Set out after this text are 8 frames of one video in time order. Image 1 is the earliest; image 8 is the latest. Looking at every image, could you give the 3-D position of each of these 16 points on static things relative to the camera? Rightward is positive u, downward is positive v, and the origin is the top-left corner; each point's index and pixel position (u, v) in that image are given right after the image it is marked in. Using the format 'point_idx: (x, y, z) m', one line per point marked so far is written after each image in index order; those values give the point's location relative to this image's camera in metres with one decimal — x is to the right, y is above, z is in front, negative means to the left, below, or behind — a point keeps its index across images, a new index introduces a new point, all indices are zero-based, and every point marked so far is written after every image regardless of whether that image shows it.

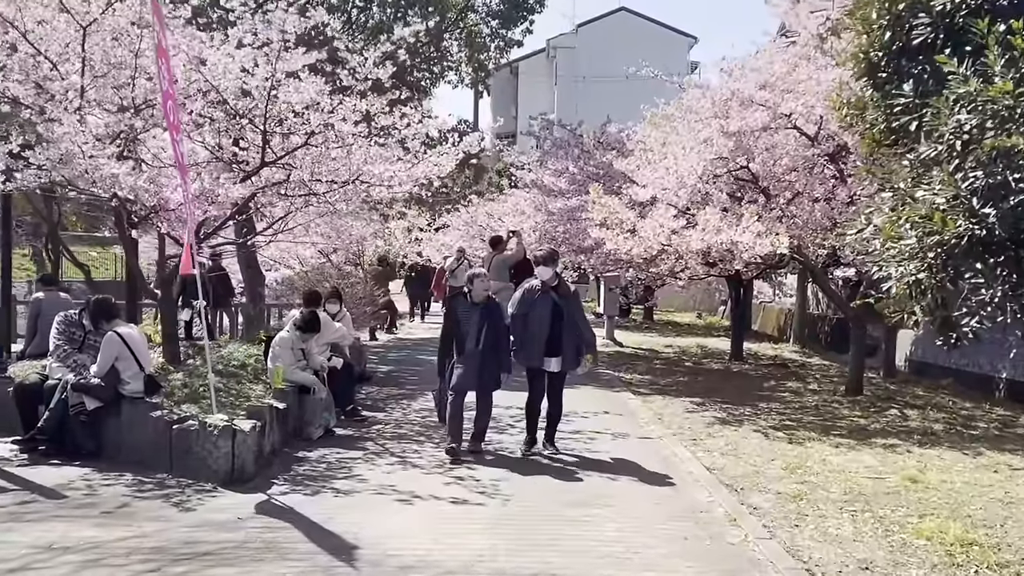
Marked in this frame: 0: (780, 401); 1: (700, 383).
0: (+3.1, -1.3, +12.7) m
1: (+2.5, -1.2, +14.4) m
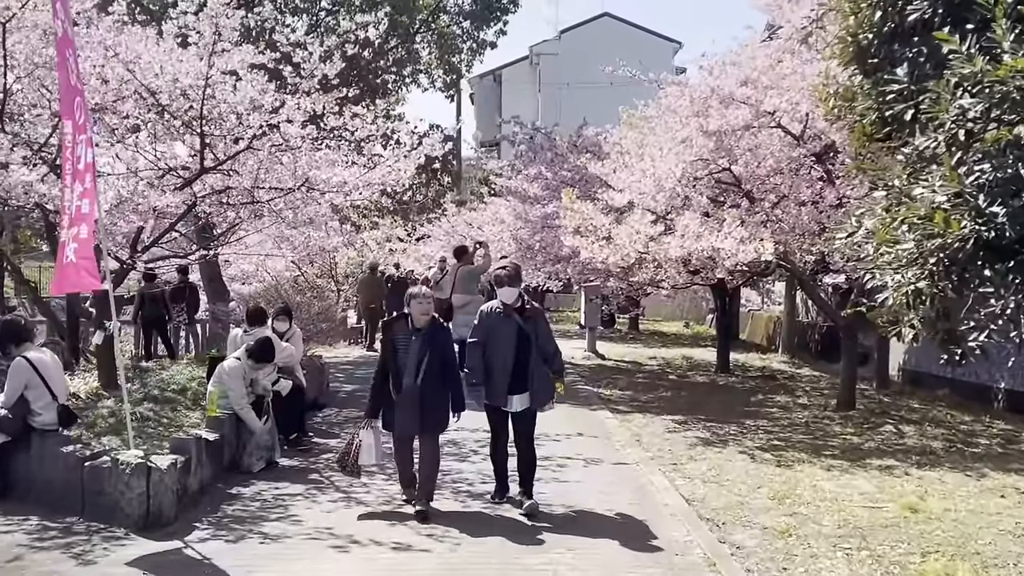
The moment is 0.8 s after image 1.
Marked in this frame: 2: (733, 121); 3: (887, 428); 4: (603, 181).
0: (+2.8, -1.4, +11.9) m
1: (+2.1, -1.4, +13.6) m
2: (+2.3, +1.8, +11.6) m
3: (+4.0, -1.5, +11.6) m
4: (+1.1, +1.4, +14.4) m
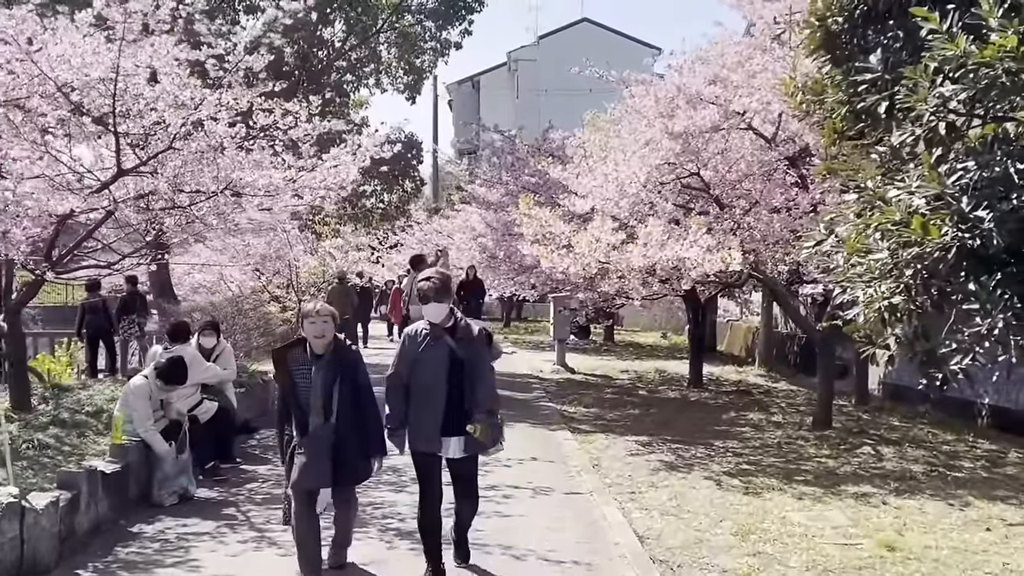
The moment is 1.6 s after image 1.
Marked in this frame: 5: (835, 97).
0: (+2.3, -1.5, +11.2) m
1: (+1.6, -1.5, +12.8) m
2: (+1.9, +1.7, +10.8) m
3: (+3.5, -1.6, +10.9) m
4: (+0.6, +1.3, +13.7) m
5: (+1.8, +1.1, +6.1) m
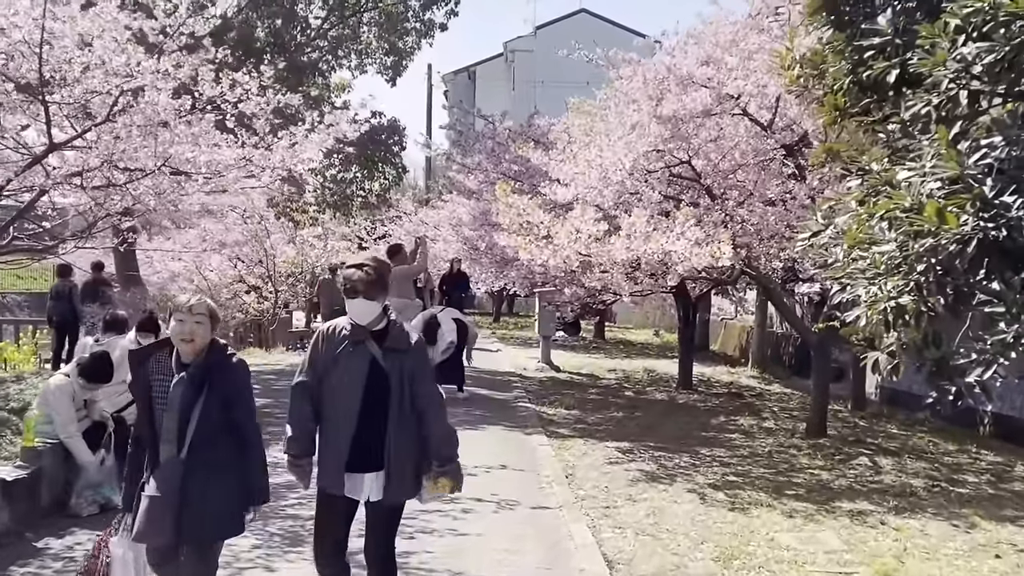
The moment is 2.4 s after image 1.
0: (+2.0, -1.5, +10.5) m
1: (+1.4, -1.4, +12.1) m
2: (+1.7, +1.7, +10.1) m
3: (+3.2, -1.6, +10.1) m
4: (+0.4, +1.4, +12.9) m
5: (+1.6, +1.1, +5.3) m
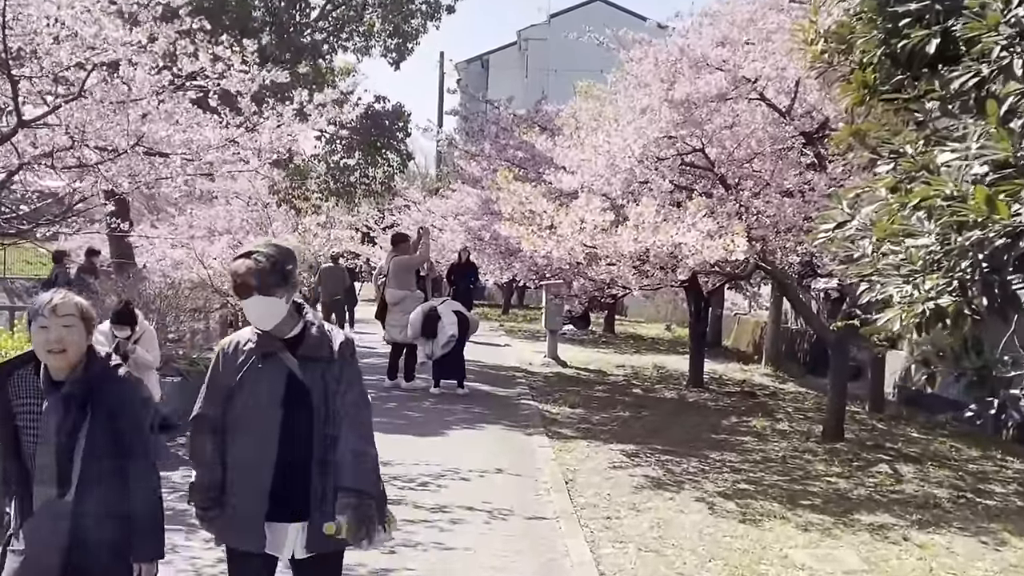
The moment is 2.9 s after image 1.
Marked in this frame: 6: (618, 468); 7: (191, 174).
0: (+2.0, -1.5, +9.9) m
1: (+1.4, -1.4, +11.5) m
2: (+1.7, +1.7, +9.5) m
3: (+3.2, -1.6, +9.6) m
4: (+0.5, +1.4, +12.3) m
5: (+1.5, +1.1, +4.7) m
6: (+0.9, -1.4, +8.7) m
7: (-2.4, +0.9, +8.3) m
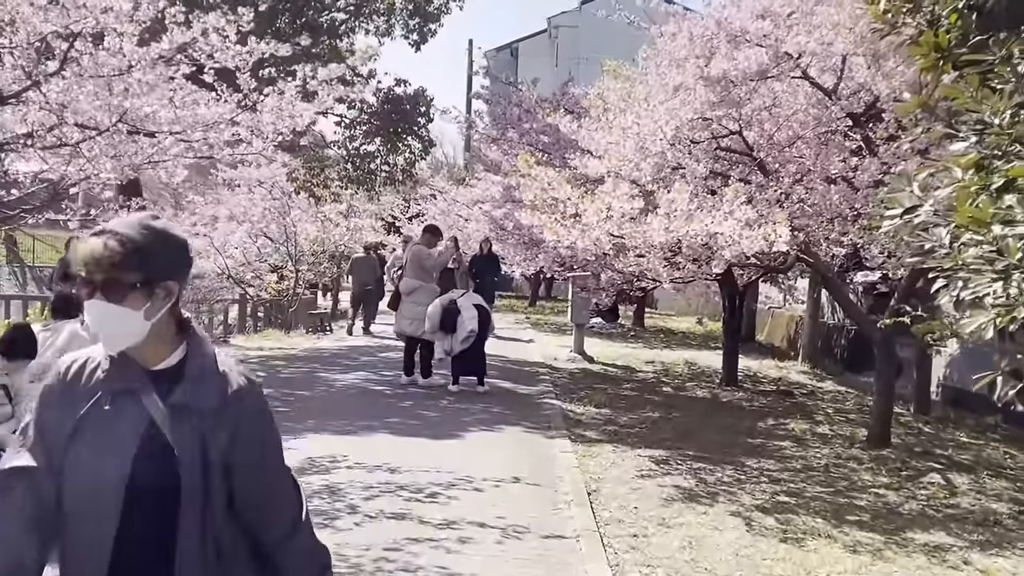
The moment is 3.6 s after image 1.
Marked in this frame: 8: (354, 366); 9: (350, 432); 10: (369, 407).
0: (+2.2, -1.4, +9.2) m
1: (+1.6, -1.3, +10.8) m
2: (+1.9, +1.8, +8.8) m
3: (+3.4, -1.5, +8.8) m
4: (+0.7, +1.5, +11.6) m
5: (+1.6, +1.1, +4.0) m
6: (+1.0, -1.4, +8.1) m
7: (-2.3, +0.9, +7.6) m
8: (-2.0, -1.0, +13.7) m
9: (-1.3, -1.2, +9.1) m
10: (-1.3, -1.1, +10.3) m
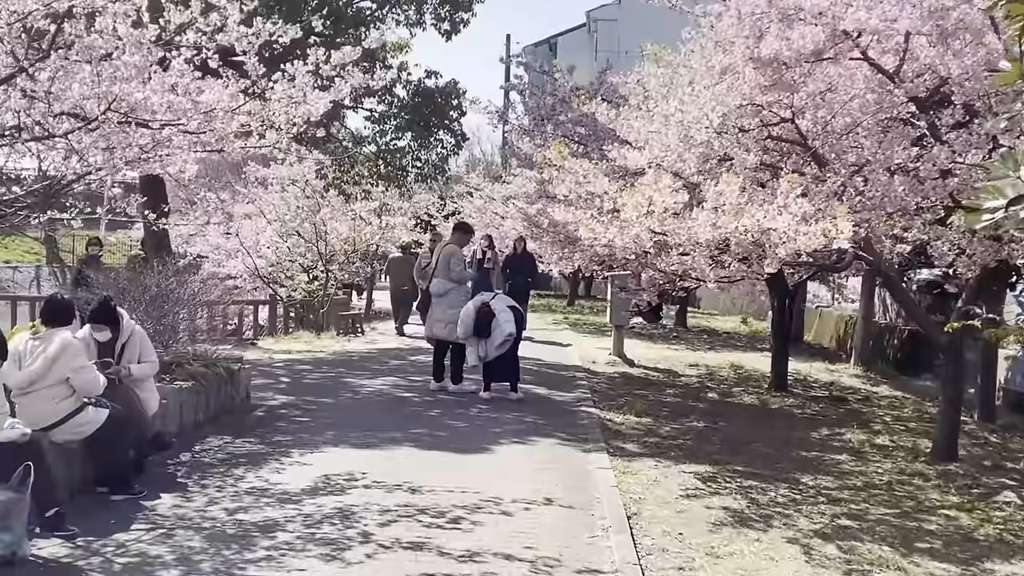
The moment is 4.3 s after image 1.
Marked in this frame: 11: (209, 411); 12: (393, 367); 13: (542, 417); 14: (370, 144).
0: (+2.5, -1.4, +8.4) m
1: (+1.9, -1.3, +10.1) m
2: (+2.1, +1.8, +8.0) m
3: (+3.6, -1.5, +8.0) m
4: (+1.1, +1.5, +10.9) m
5: (+1.6, +1.1, +3.3) m
6: (+1.2, -1.4, +7.3) m
7: (-2.1, +0.9, +7.1) m
8: (-1.6, -1.0, +13.1) m
9: (-1.1, -1.2, +8.4) m
10: (-1.0, -1.1, +9.7) m
11: (-2.5, -1.0, +9.1) m
12: (-1.5, -1.0, +13.4) m
13: (+0.3, -1.2, +10.1) m
14: (-2.2, +2.2, +16.9) m
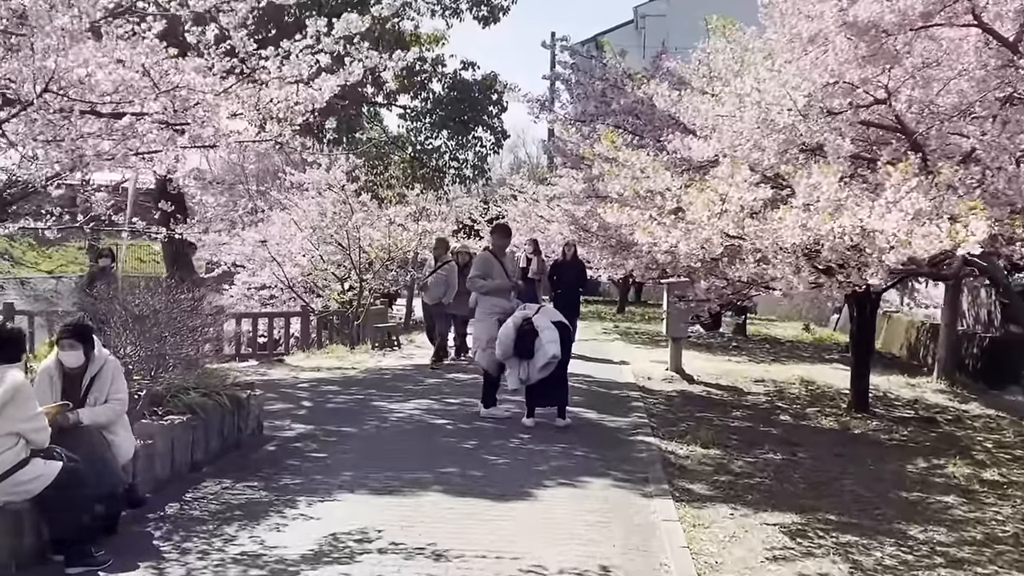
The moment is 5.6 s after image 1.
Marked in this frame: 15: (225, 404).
0: (+2.8, -1.5, +7.0) m
1: (+2.3, -1.4, +8.7) m
2: (+2.4, +1.7, +6.6) m
3: (+3.9, -1.6, +6.6) m
4: (+1.5, +1.4, +9.6) m
5: (+1.7, +1.0, +1.9) m
6: (+1.5, -1.5, +6.0) m
7: (-1.9, +0.8, +5.9) m
8: (-1.0, -1.1, +11.9) m
9: (-0.8, -1.3, +7.2) m
10: (-0.7, -1.3, +8.5) m
11: (-2.2, -1.2, +7.9) m
12: (-0.9, -1.1, +12.2) m
13: (+0.7, -1.3, +8.8) m
14: (-1.5, +2.1, +15.7) m
15: (-2.2, -0.9, +8.2) m
